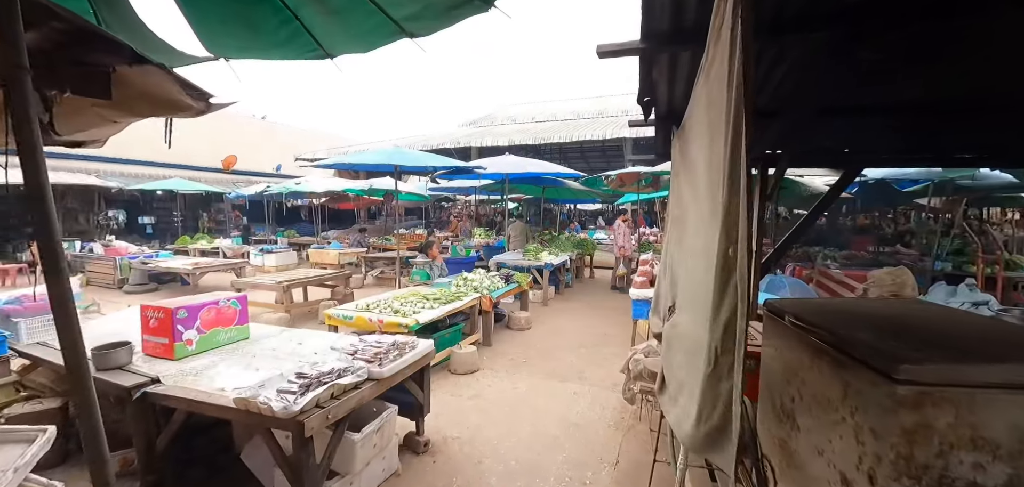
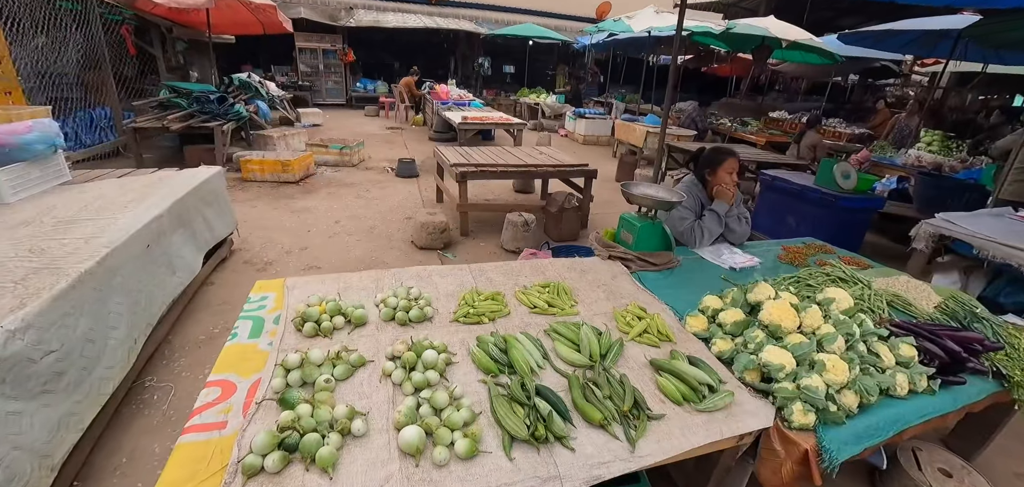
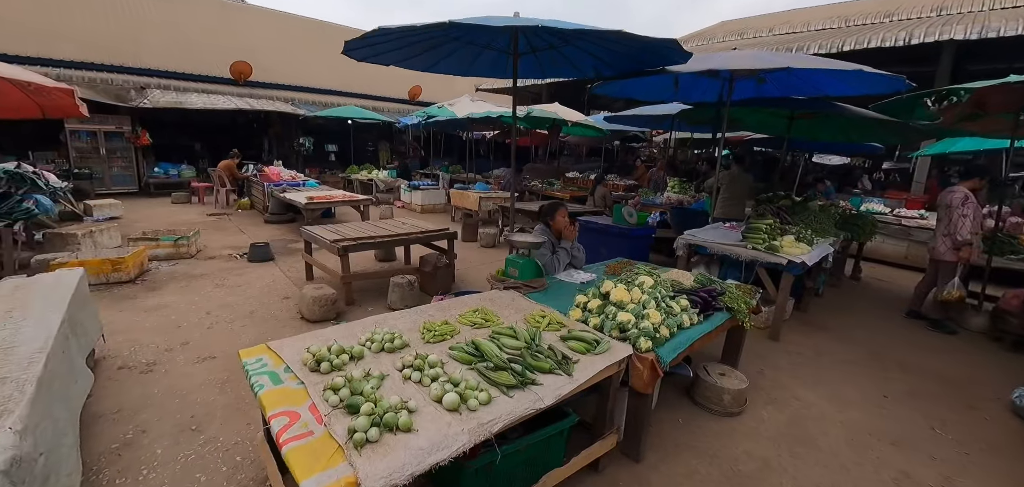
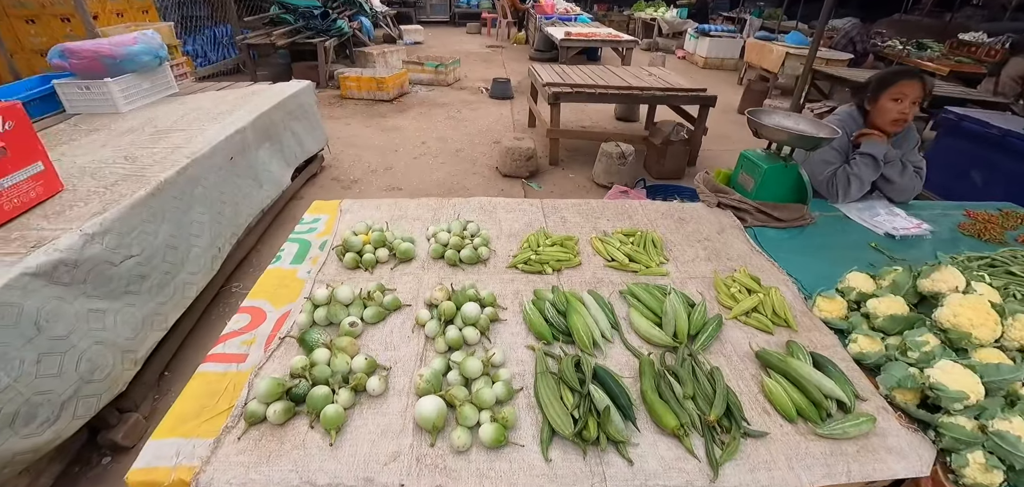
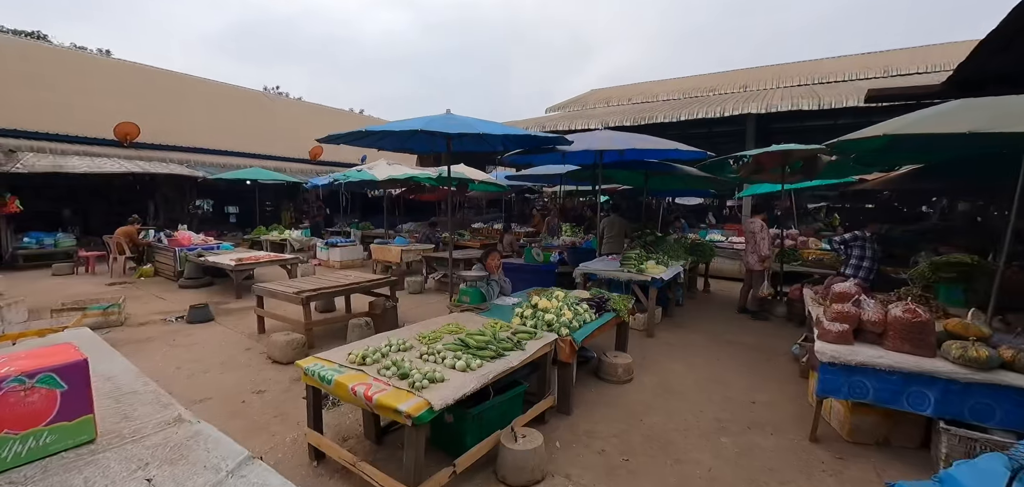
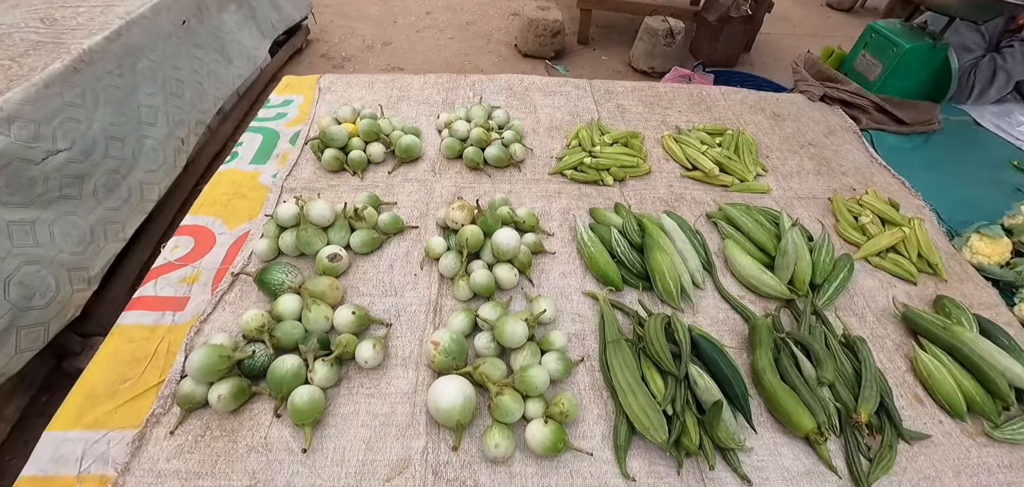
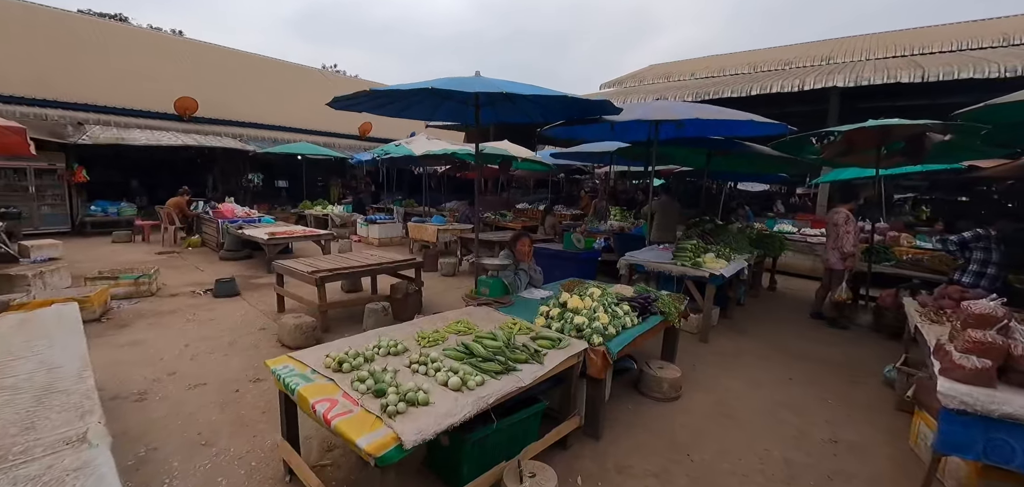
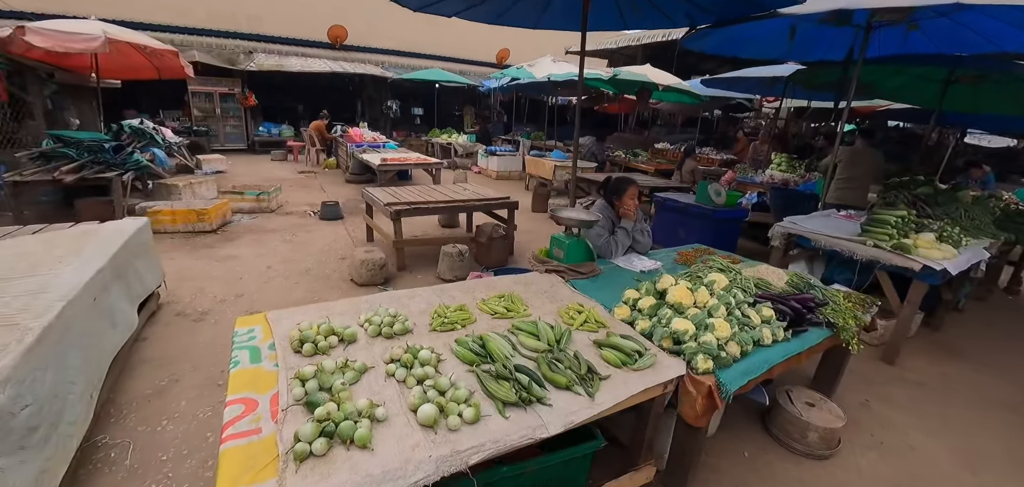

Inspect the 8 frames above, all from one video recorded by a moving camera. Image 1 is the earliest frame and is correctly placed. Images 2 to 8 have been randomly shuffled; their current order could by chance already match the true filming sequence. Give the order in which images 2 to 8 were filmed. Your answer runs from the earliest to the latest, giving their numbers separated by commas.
5, 7, 3, 8, 2, 4, 6
